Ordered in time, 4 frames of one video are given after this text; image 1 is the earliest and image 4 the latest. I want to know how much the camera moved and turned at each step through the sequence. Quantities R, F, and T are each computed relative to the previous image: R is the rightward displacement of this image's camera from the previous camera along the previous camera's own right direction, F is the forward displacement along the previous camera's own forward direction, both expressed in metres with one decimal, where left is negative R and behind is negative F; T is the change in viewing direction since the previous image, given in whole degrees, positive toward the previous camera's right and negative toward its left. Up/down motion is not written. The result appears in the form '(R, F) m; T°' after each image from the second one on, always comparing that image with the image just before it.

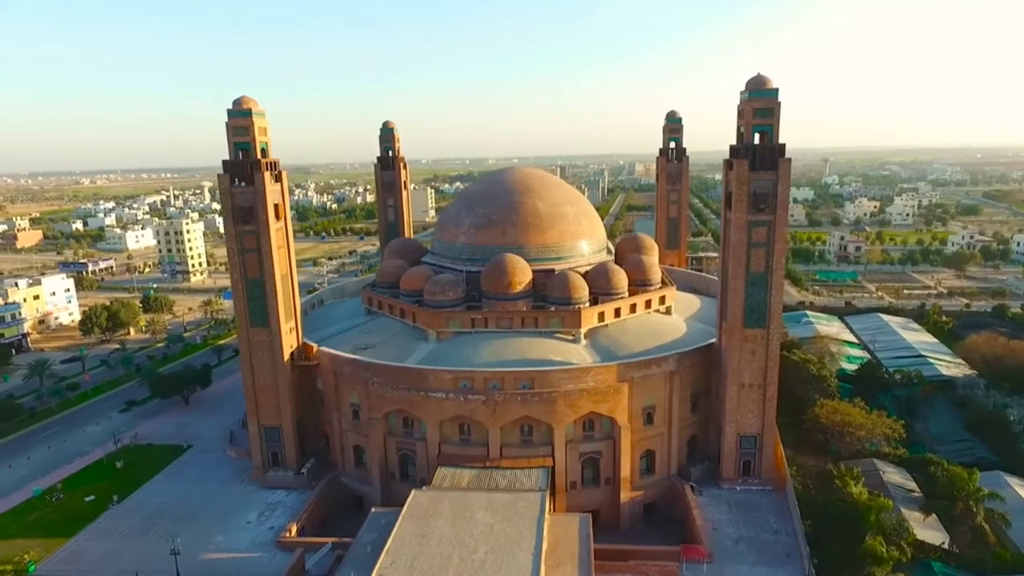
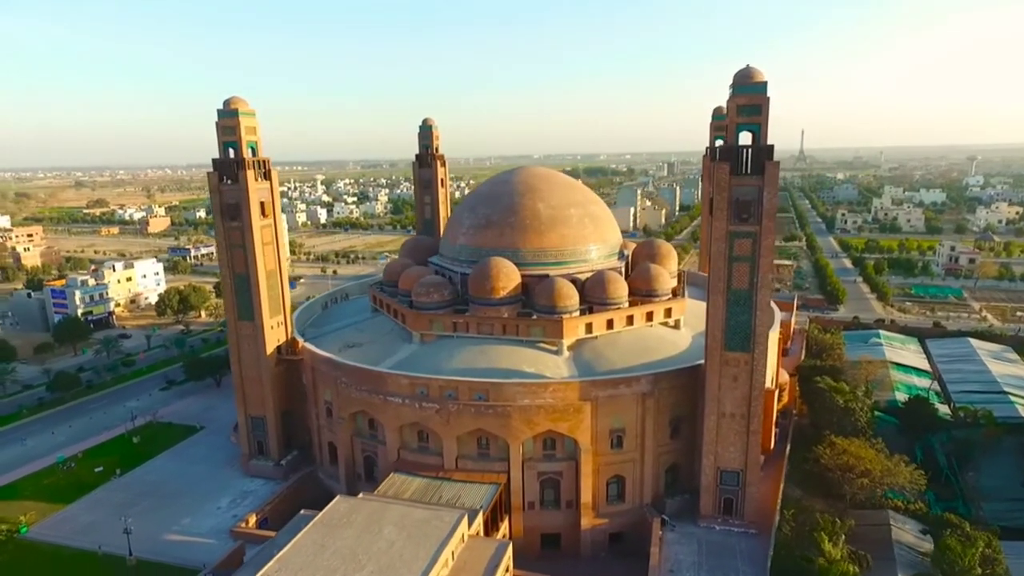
(+5.1, +1.4) m; -11°
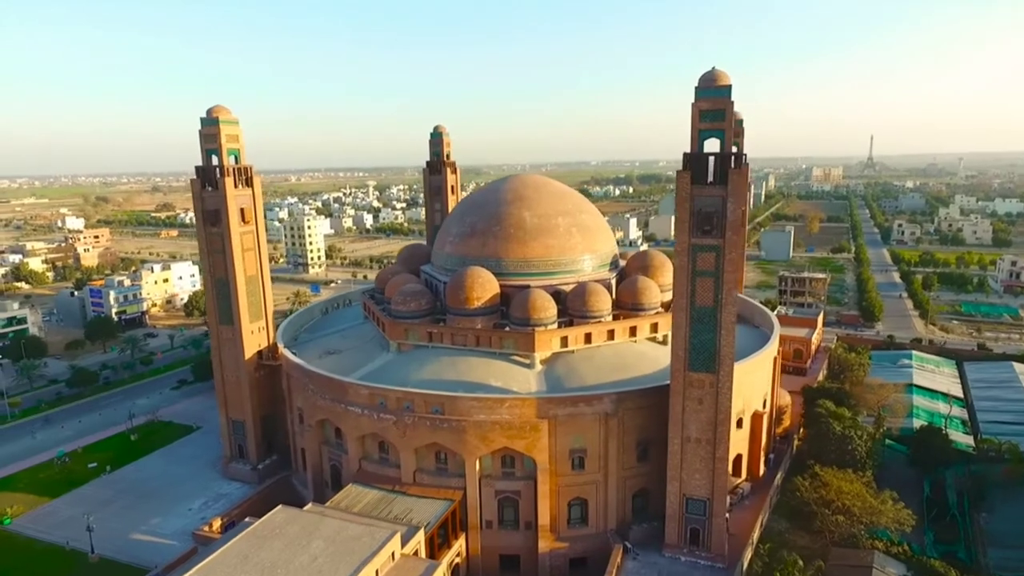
(+3.2, +0.8) m; -6°
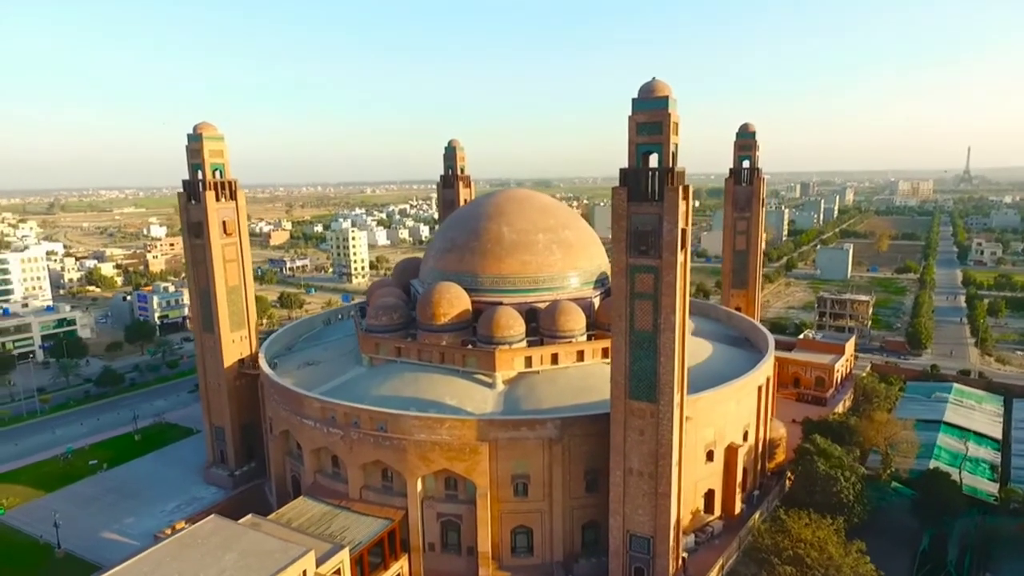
(+4.0, +0.9) m; -7°
